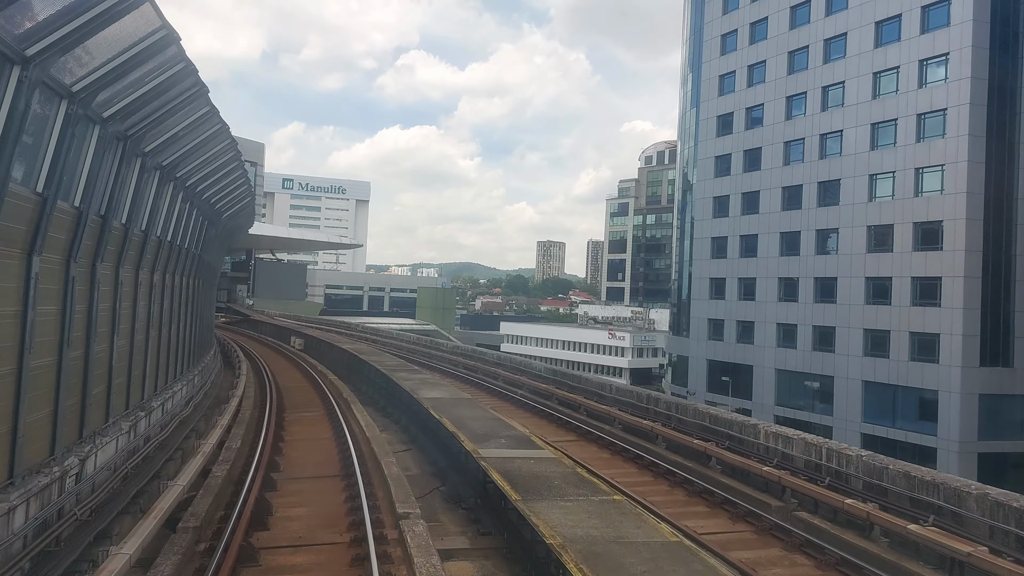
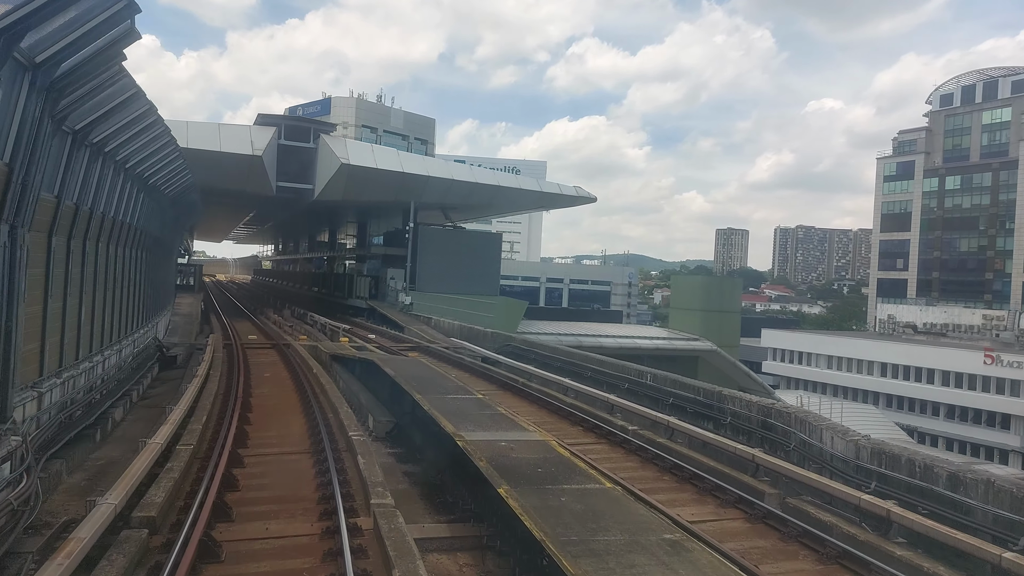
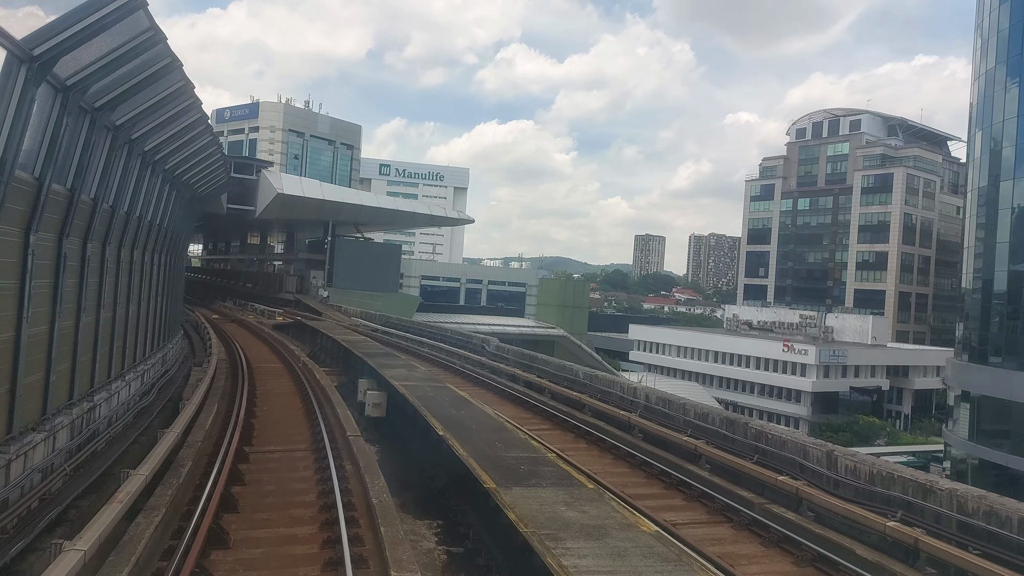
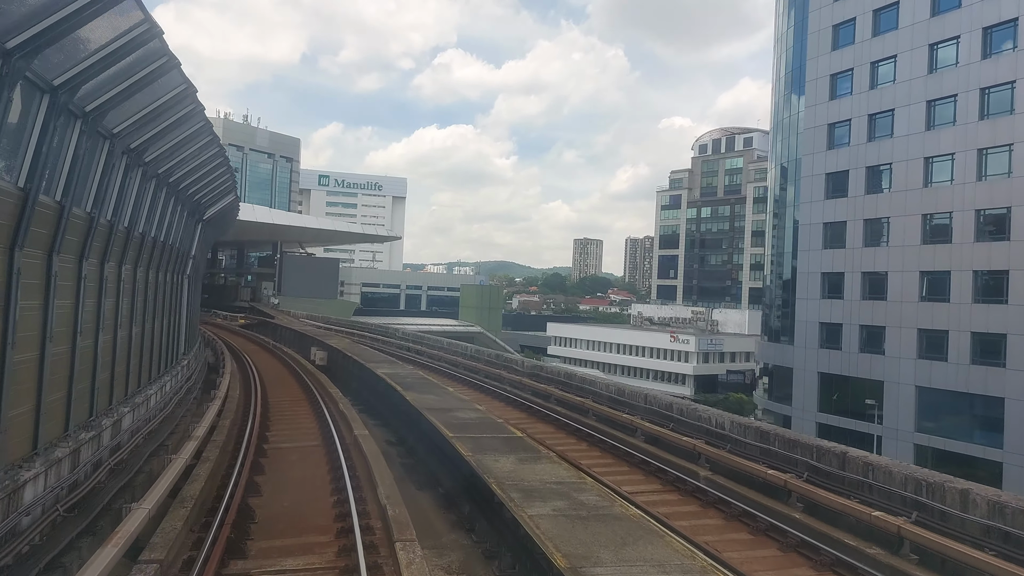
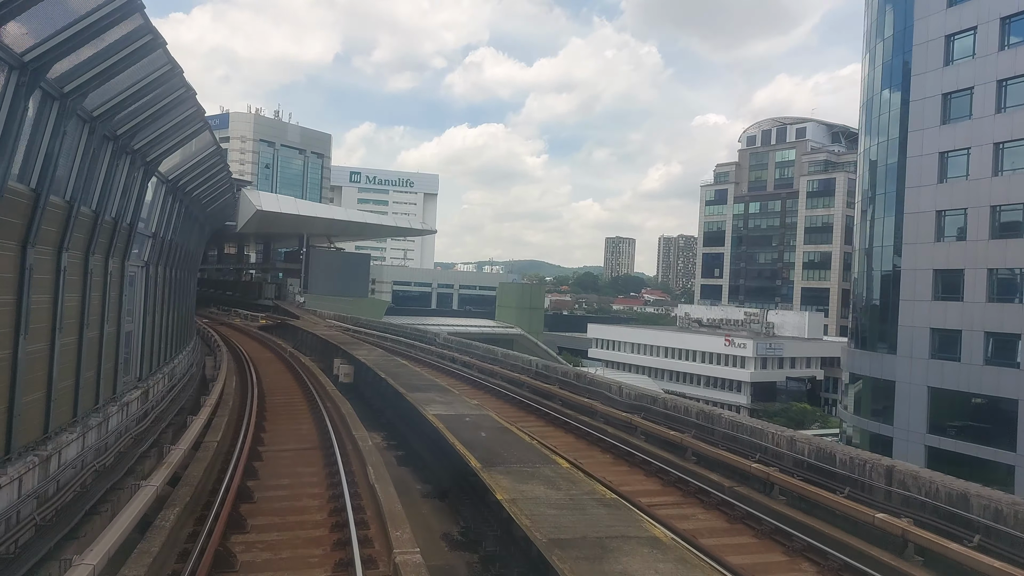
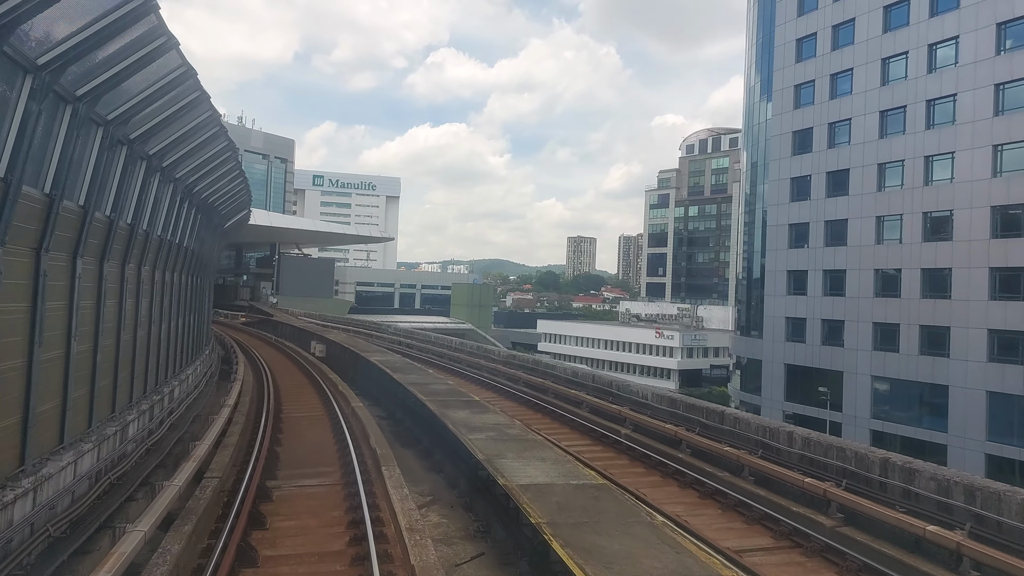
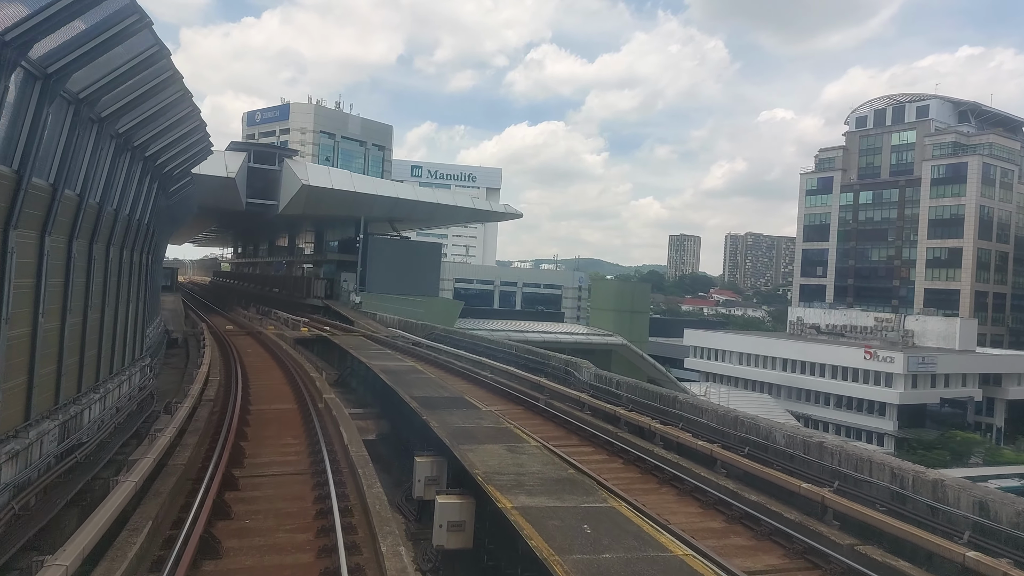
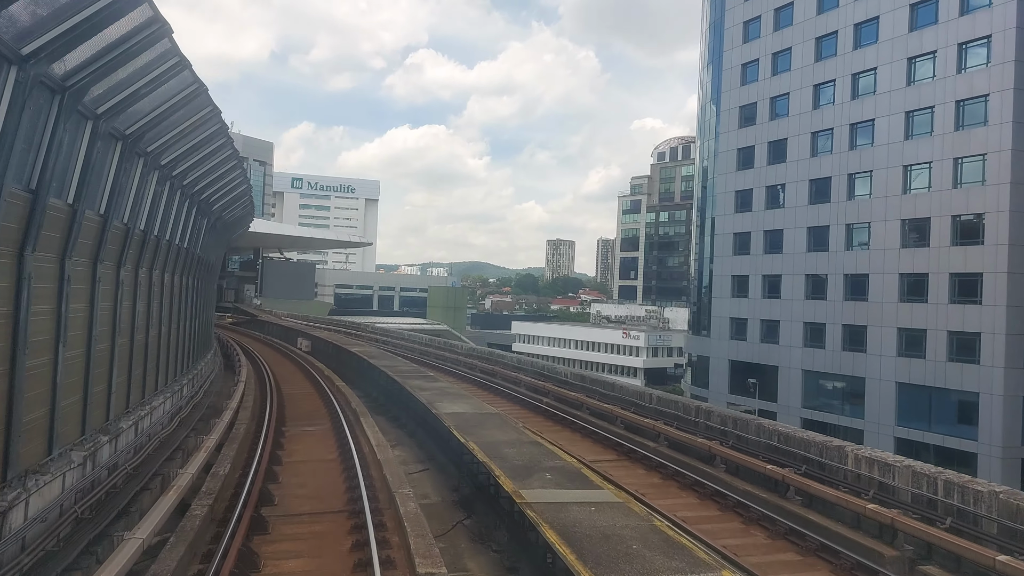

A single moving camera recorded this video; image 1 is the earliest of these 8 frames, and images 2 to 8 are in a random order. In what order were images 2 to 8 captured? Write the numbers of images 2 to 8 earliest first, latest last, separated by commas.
8, 6, 4, 5, 3, 7, 2
